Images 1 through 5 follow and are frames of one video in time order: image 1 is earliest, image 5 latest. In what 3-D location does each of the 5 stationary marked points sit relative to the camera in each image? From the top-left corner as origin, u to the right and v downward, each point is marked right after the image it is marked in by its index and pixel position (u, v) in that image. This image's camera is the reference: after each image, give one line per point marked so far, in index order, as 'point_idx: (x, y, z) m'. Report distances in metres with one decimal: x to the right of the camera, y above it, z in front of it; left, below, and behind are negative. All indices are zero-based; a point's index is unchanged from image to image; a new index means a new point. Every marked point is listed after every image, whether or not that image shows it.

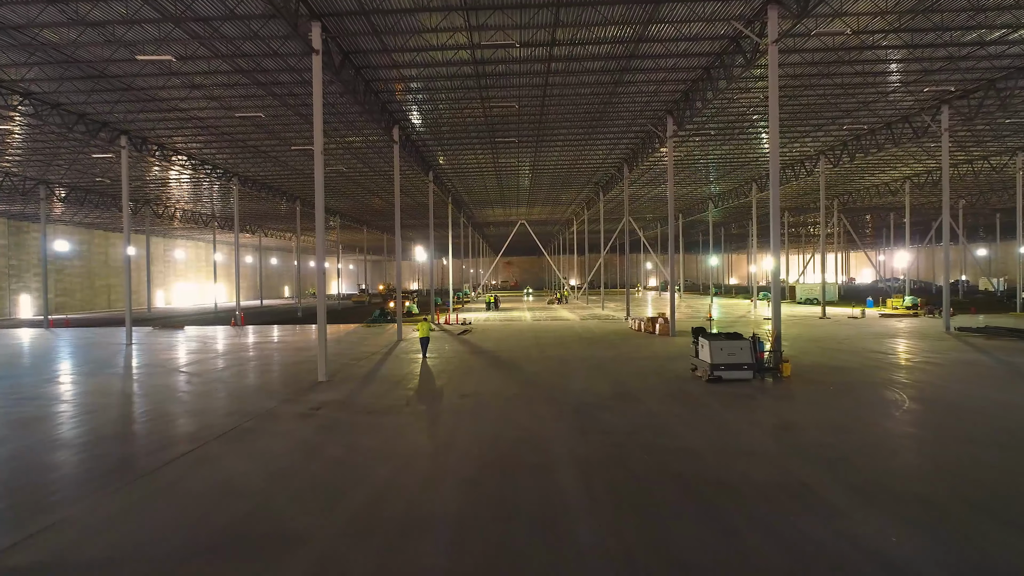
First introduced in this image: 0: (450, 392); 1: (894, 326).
0: (-1.2, -2.1, +9.4) m
1: (+14.5, -1.5, +17.7) m
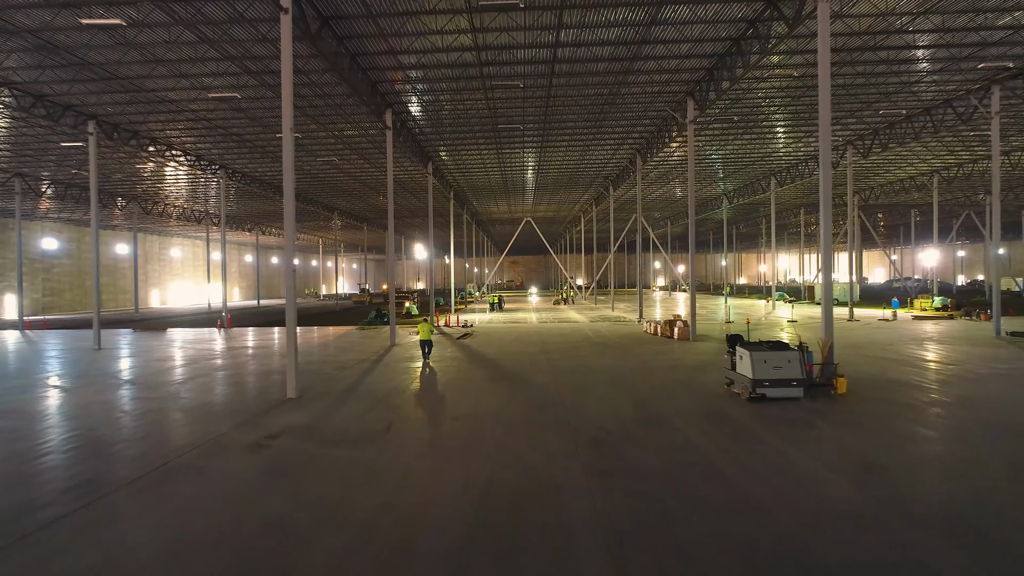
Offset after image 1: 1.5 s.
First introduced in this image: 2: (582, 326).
0: (-1.1, -2.1, +8.7) m
1: (+14.7, -1.5, +16.9) m
2: (+2.9, -1.6, +18.6) m
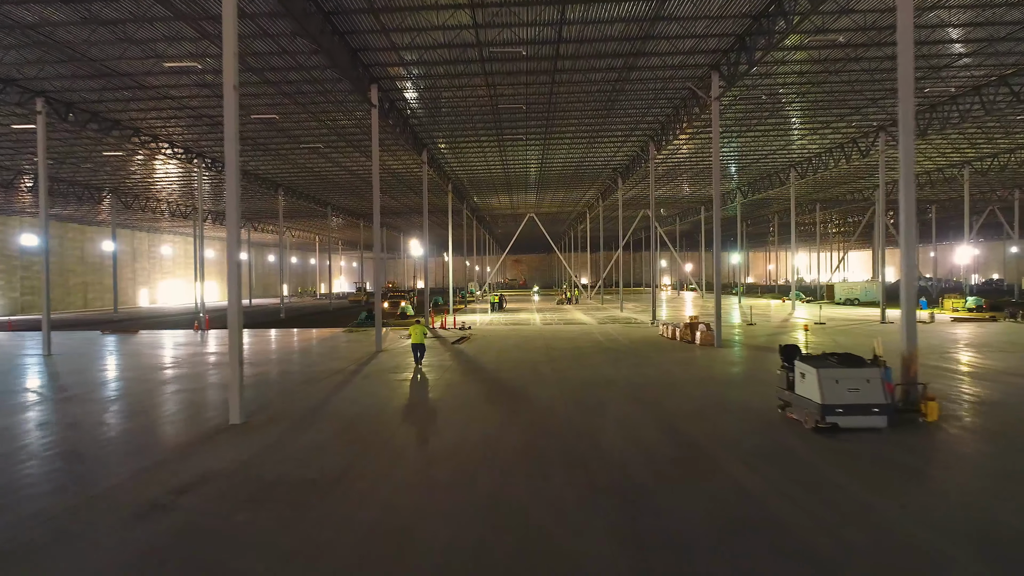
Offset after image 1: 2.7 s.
0: (-1.1, -2.1, +7.9) m
1: (+14.8, -1.5, +16.1) m
2: (+3.0, -1.6, +17.8) m
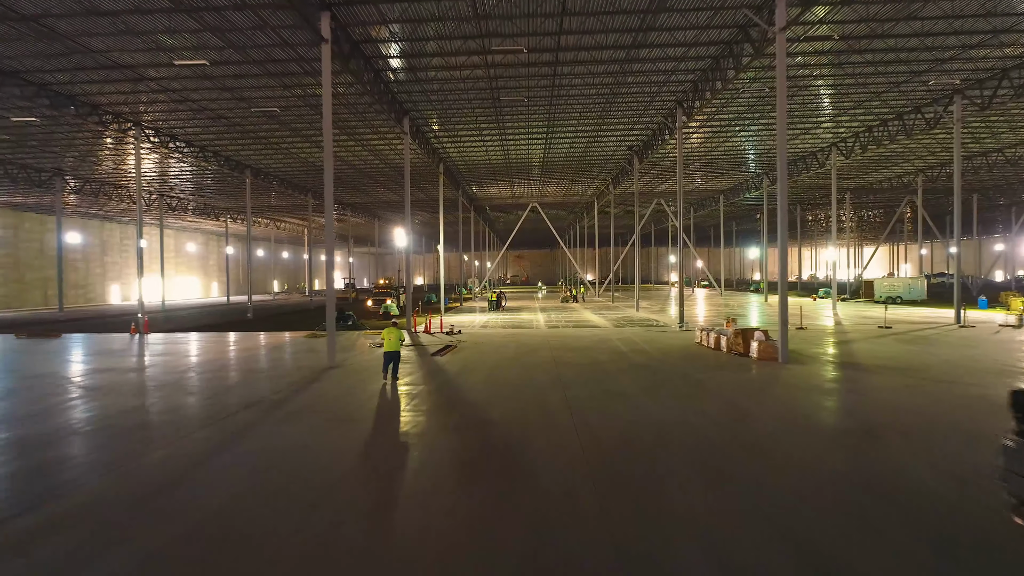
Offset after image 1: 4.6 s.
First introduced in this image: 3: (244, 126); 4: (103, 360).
0: (-1.1, -2.1, +6.5) m
1: (+14.8, -1.4, +14.5) m
2: (+3.0, -1.5, +16.3) m
3: (-11.0, +6.5, +19.3) m
4: (-12.2, -2.1, +14.0) m
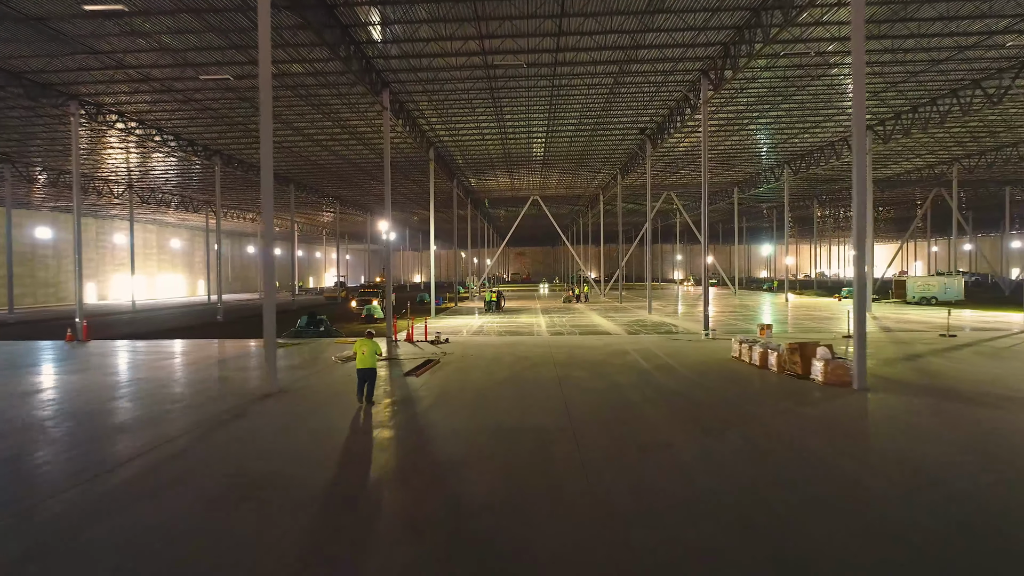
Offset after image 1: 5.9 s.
0: (-1.2, -2.1, +5.4) m
1: (+14.8, -1.4, +13.4) m
2: (+3.0, -1.5, +15.2) m
3: (-11.0, +6.6, +18.3) m
4: (-12.2, -2.1, +13.0) m
